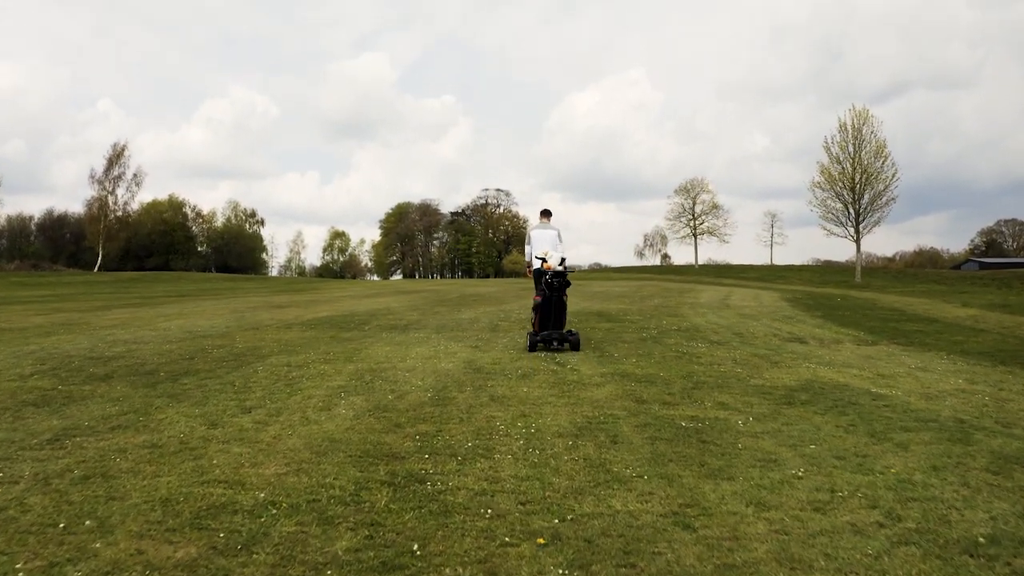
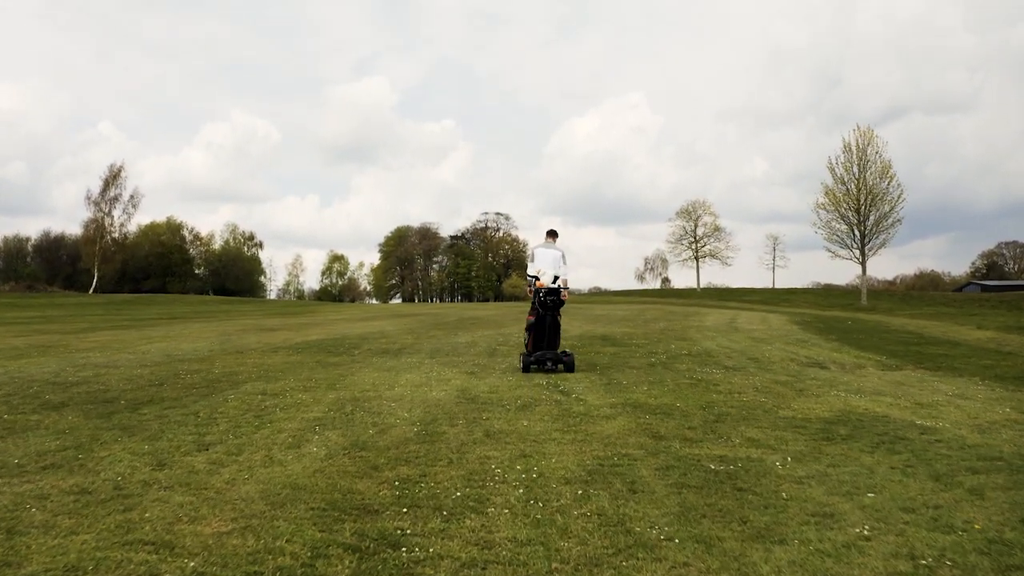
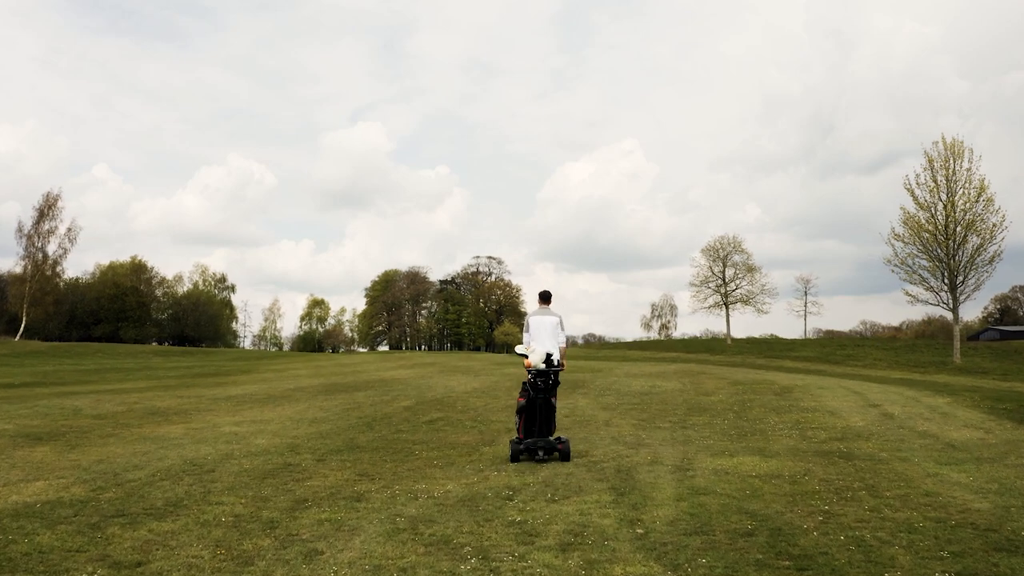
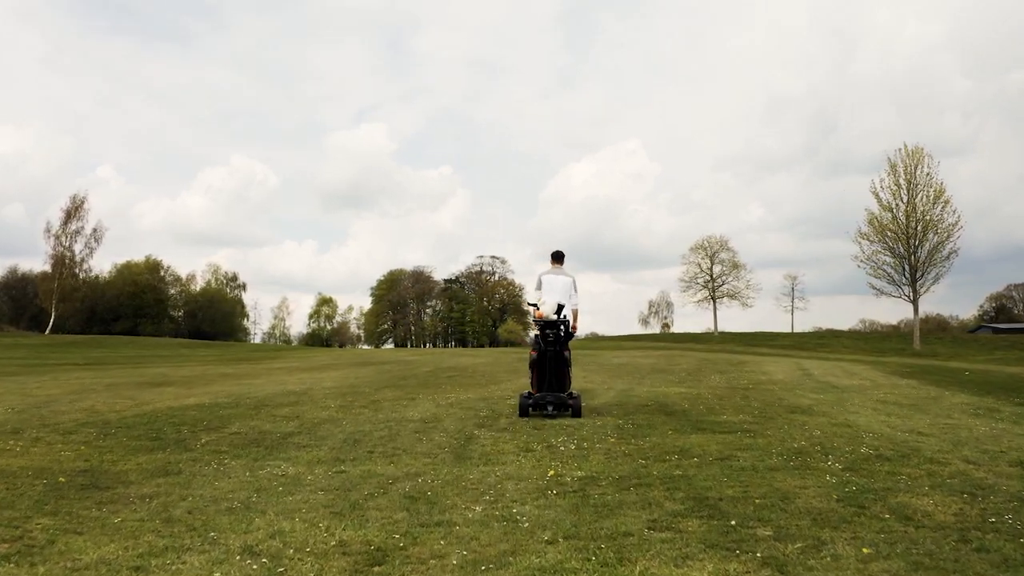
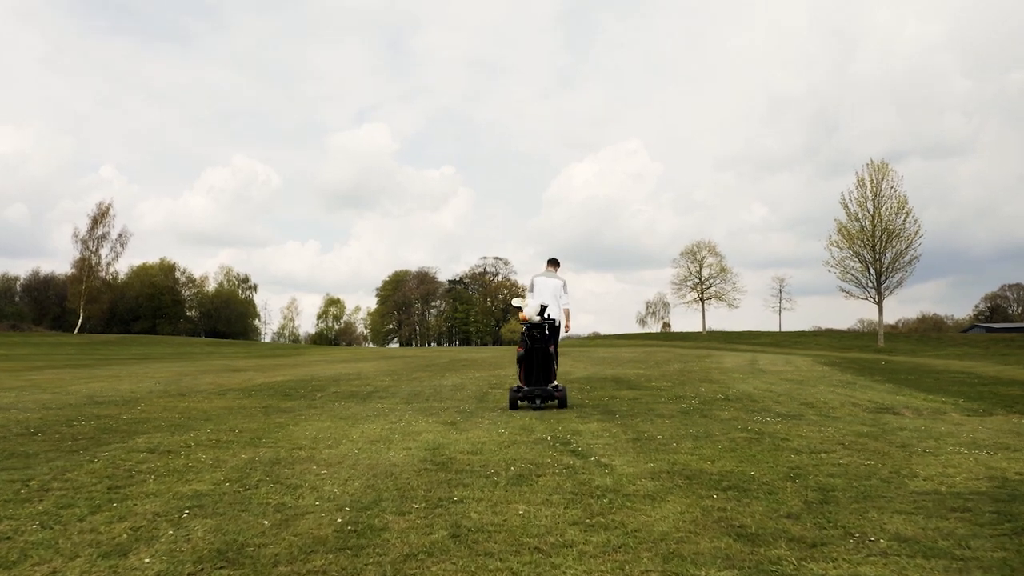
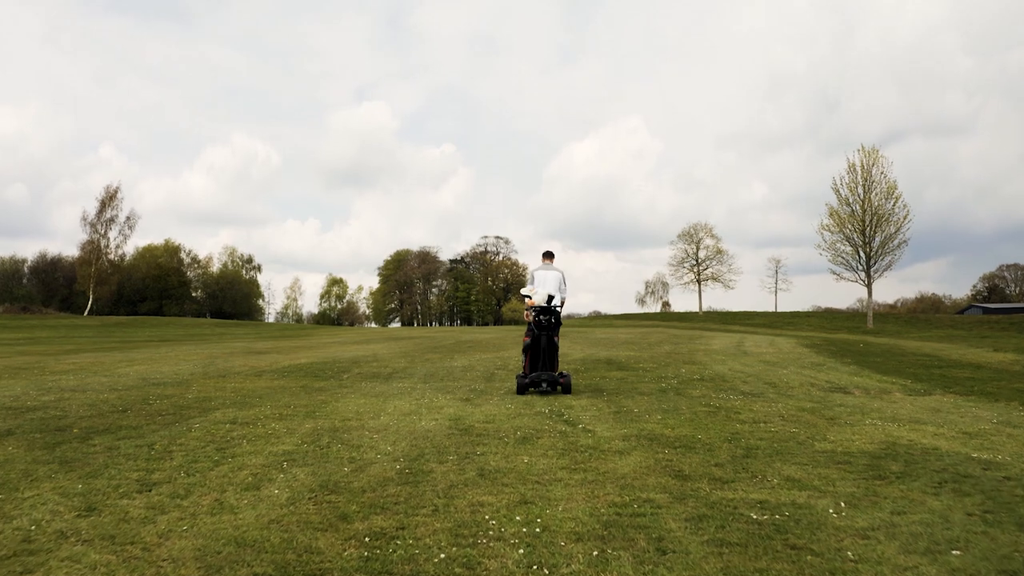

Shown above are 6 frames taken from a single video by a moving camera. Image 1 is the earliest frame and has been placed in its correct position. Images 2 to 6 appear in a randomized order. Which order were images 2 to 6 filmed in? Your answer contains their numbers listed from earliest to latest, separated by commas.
2, 6, 5, 4, 3
